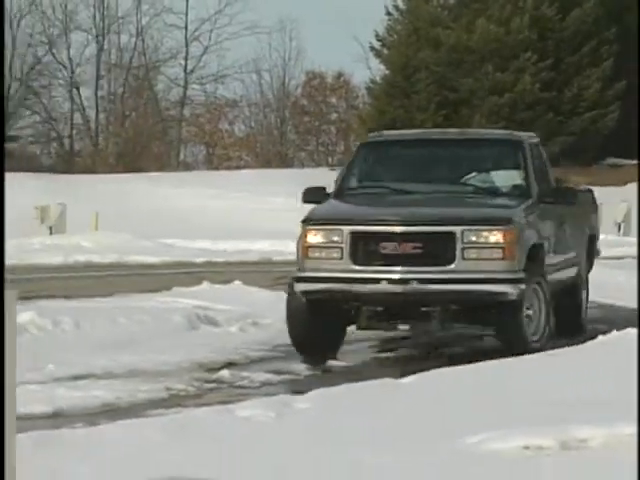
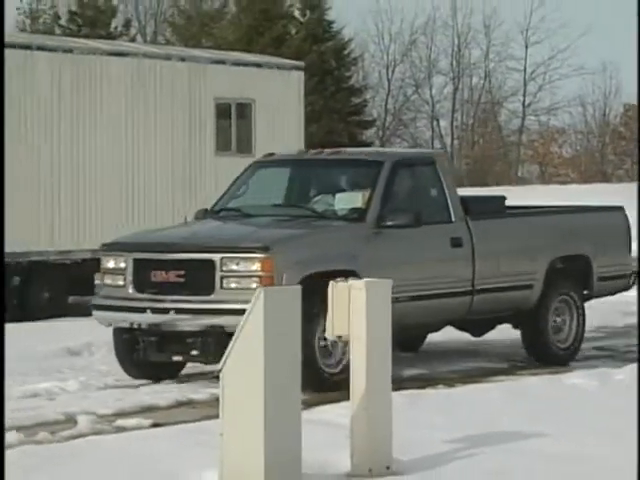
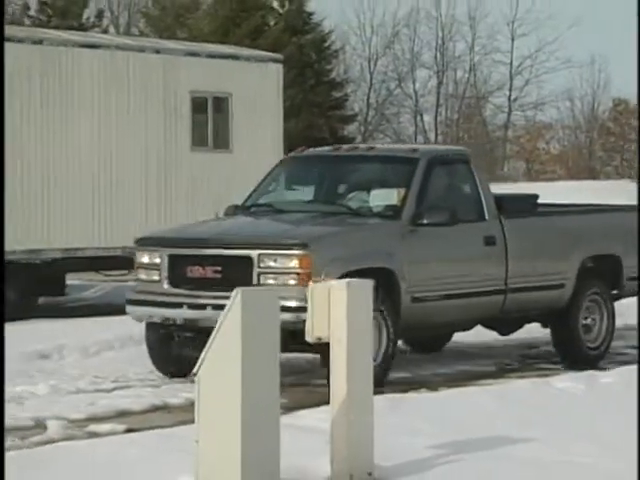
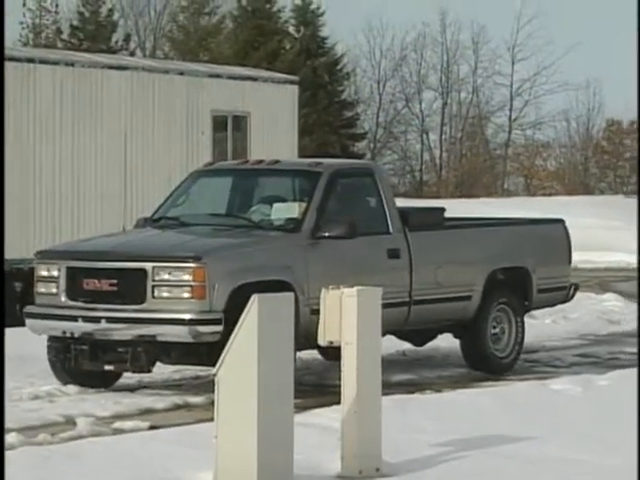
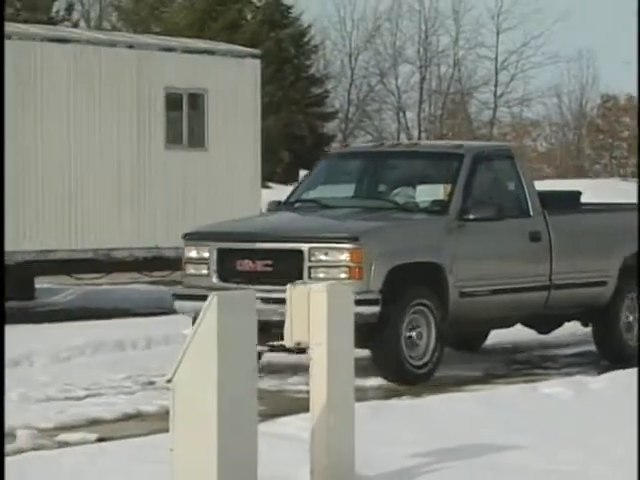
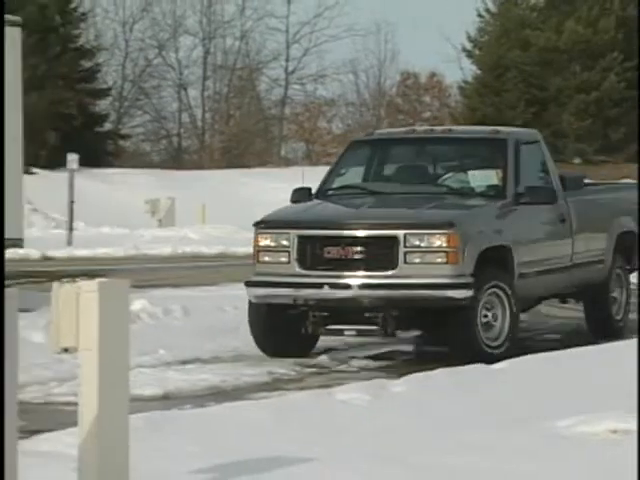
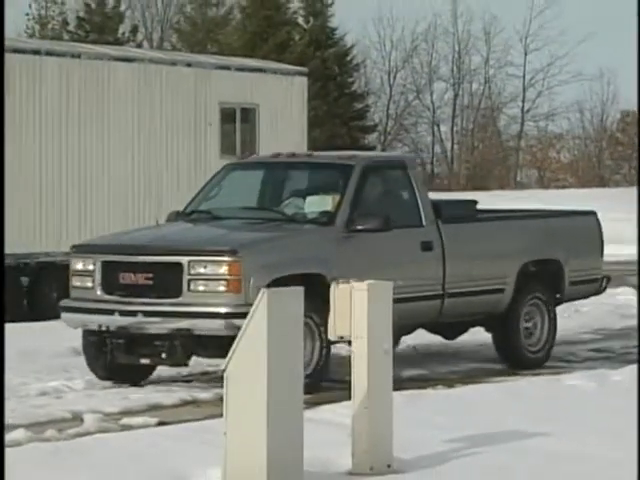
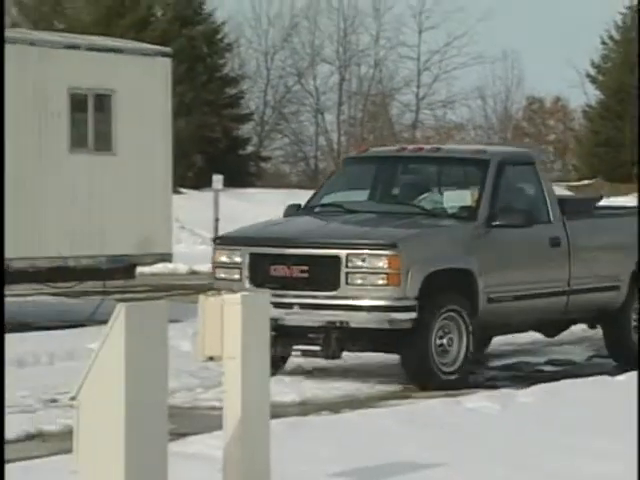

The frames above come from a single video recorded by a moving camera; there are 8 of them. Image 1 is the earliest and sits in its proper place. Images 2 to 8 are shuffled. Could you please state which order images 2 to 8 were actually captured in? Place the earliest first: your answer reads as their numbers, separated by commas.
6, 8, 5, 3, 2, 7, 4
